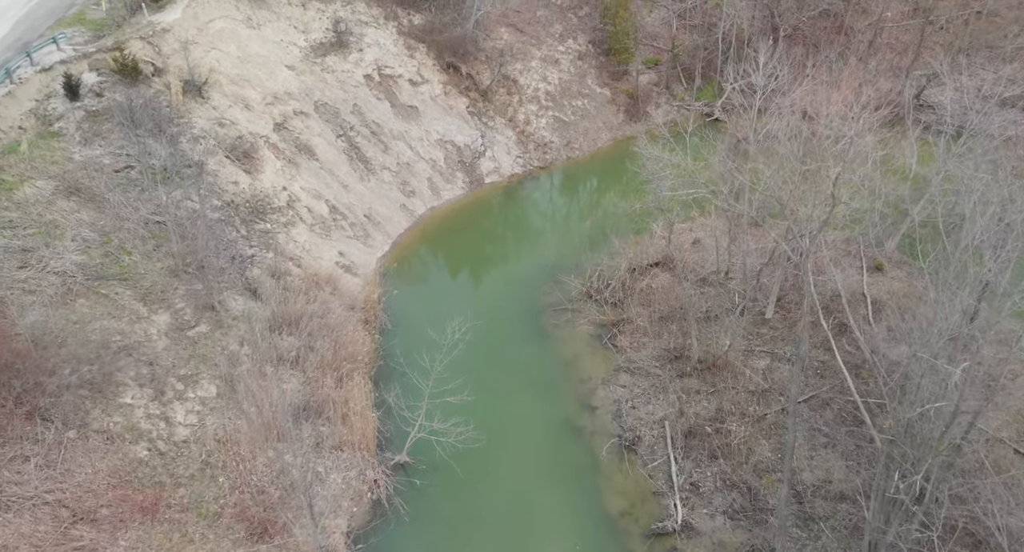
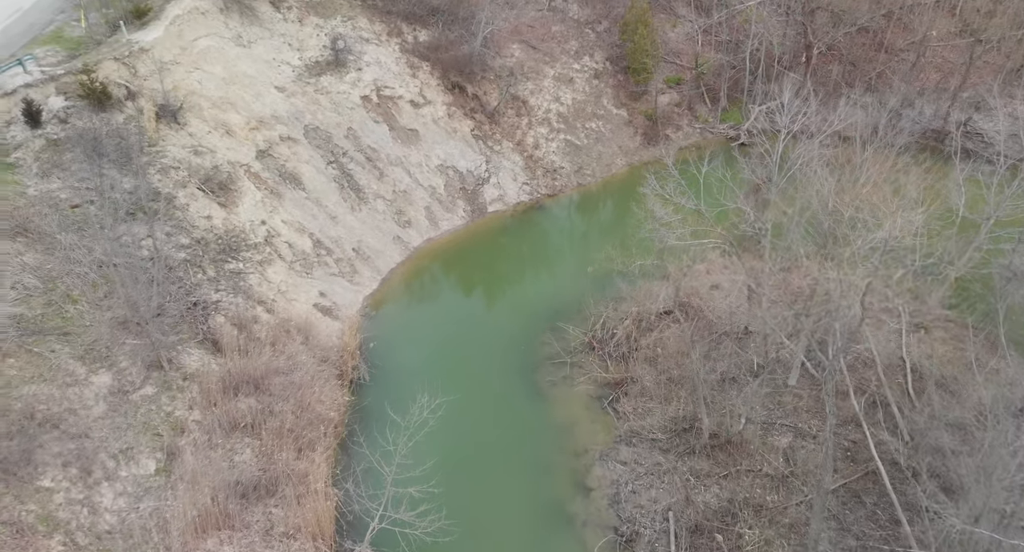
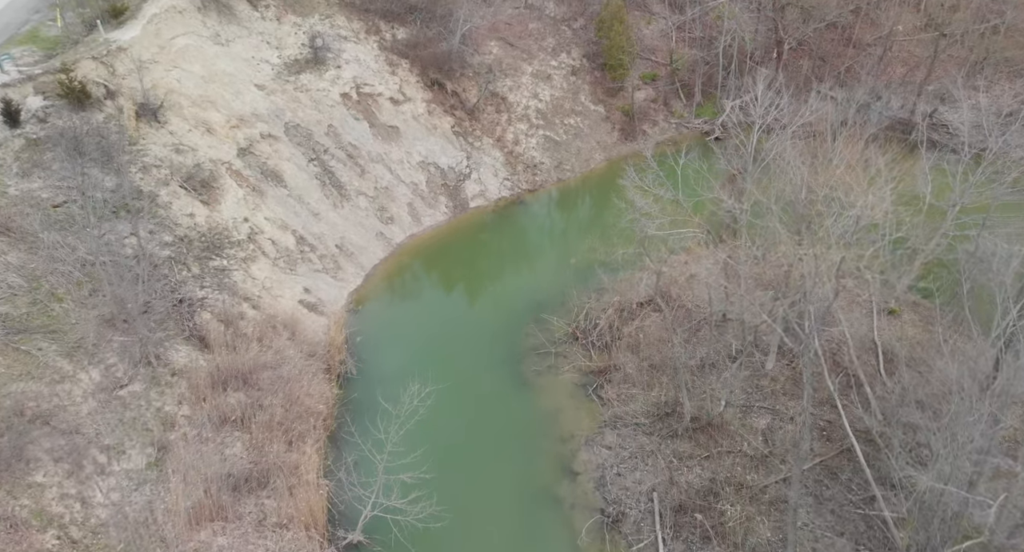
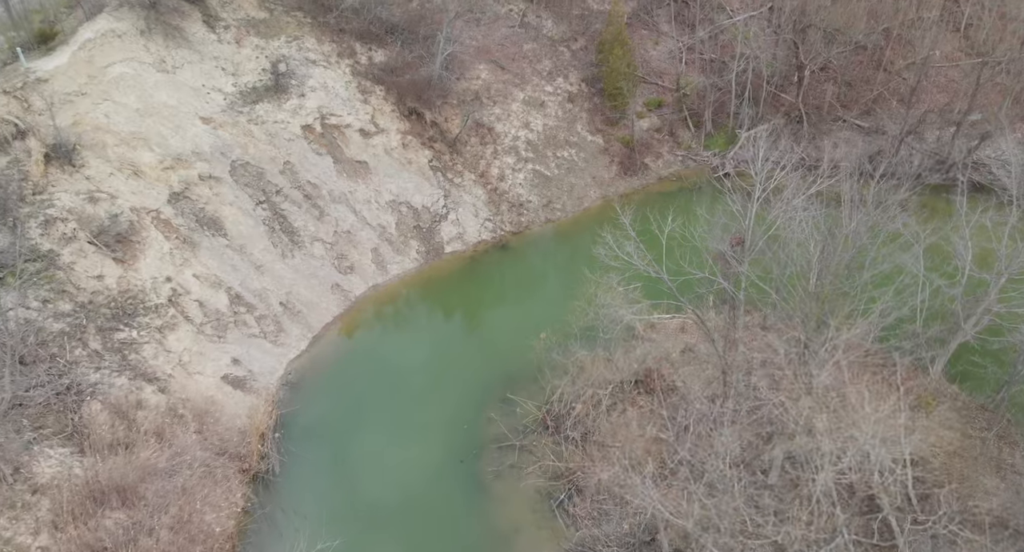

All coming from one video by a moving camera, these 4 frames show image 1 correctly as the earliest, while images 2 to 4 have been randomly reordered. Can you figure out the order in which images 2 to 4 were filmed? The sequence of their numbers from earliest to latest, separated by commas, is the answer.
3, 2, 4
